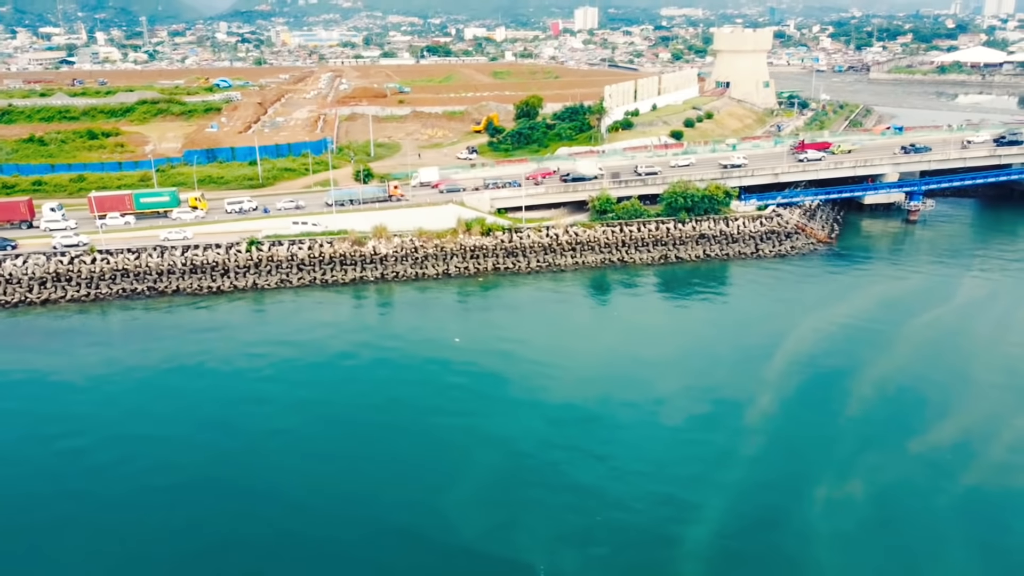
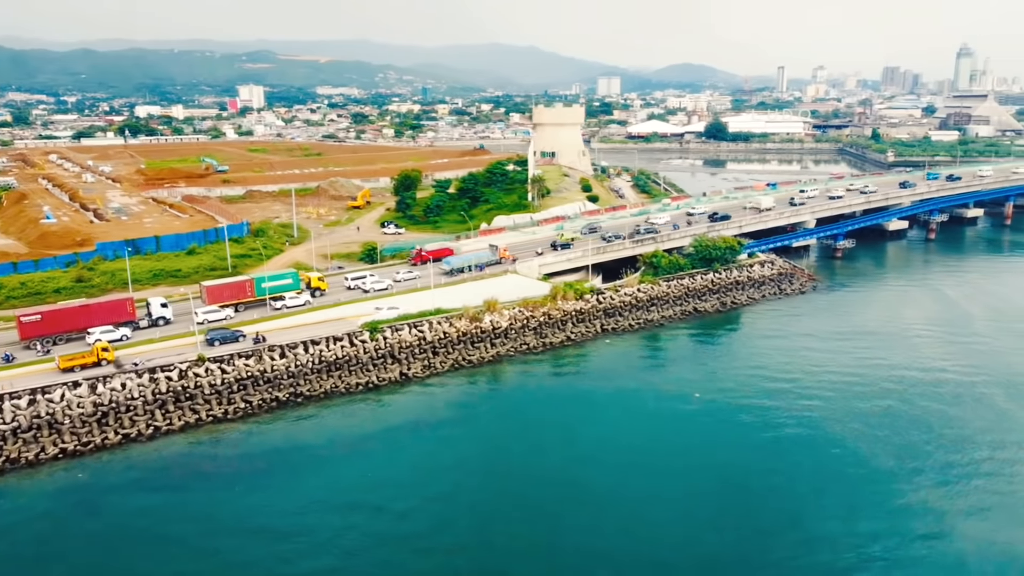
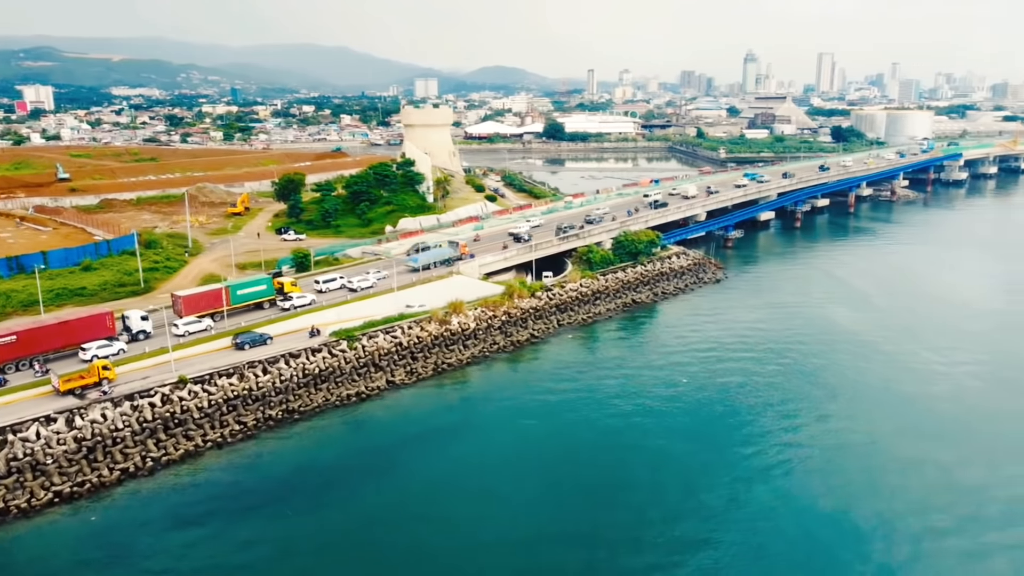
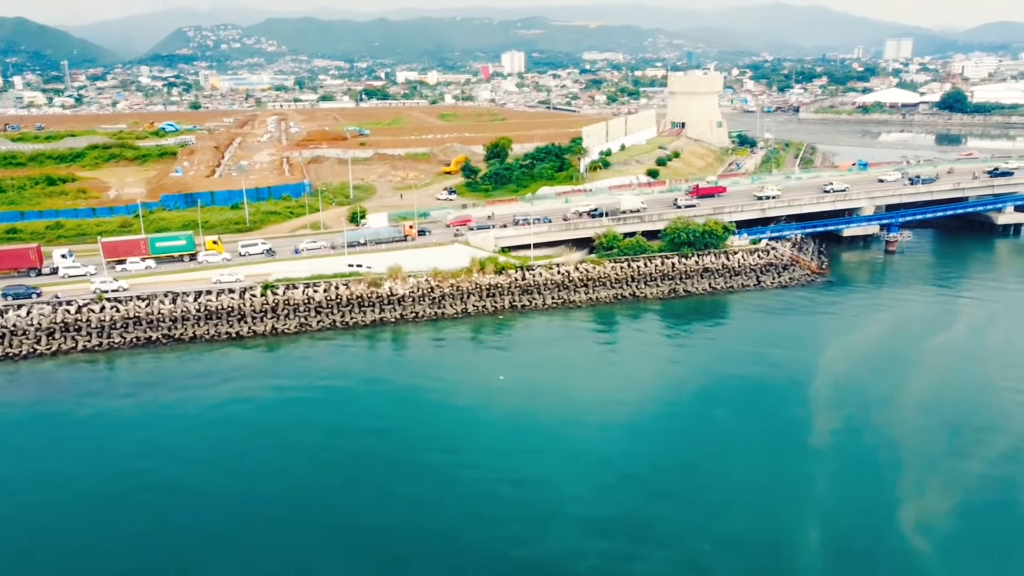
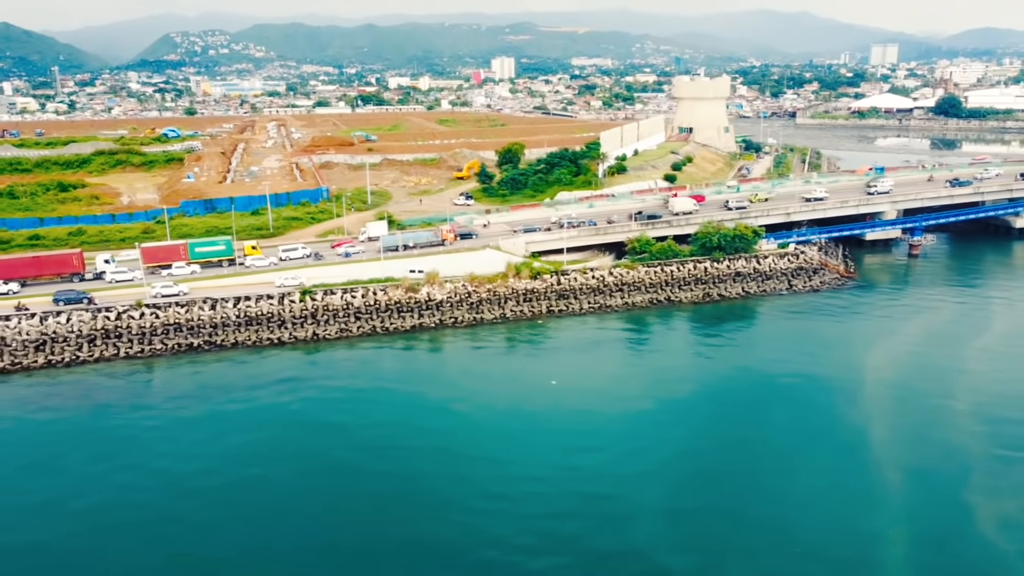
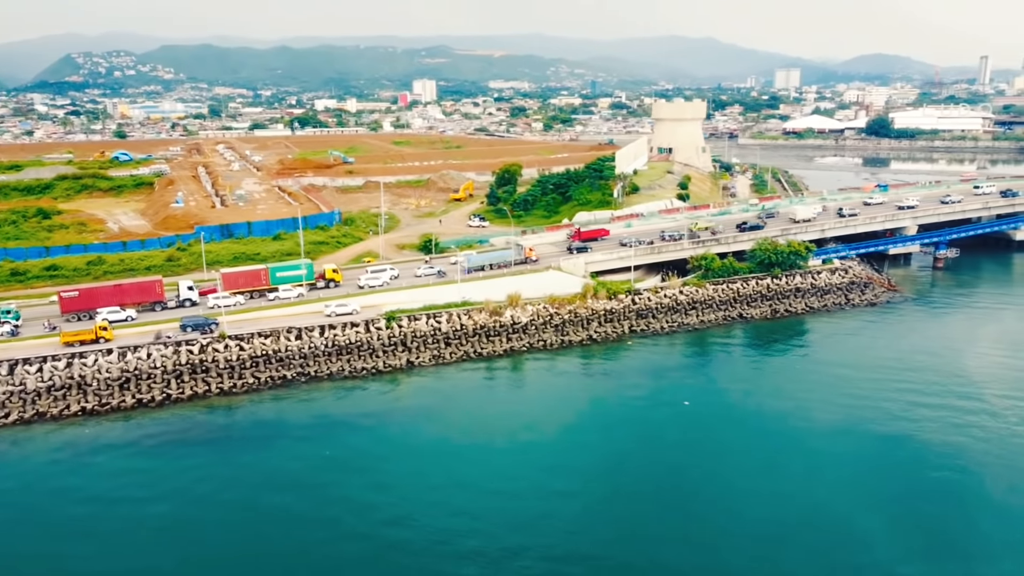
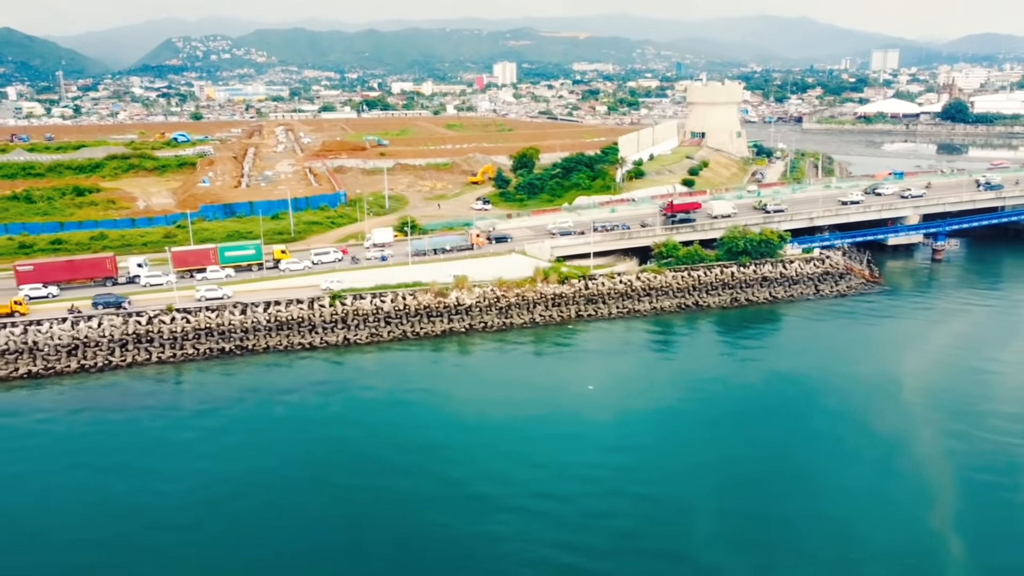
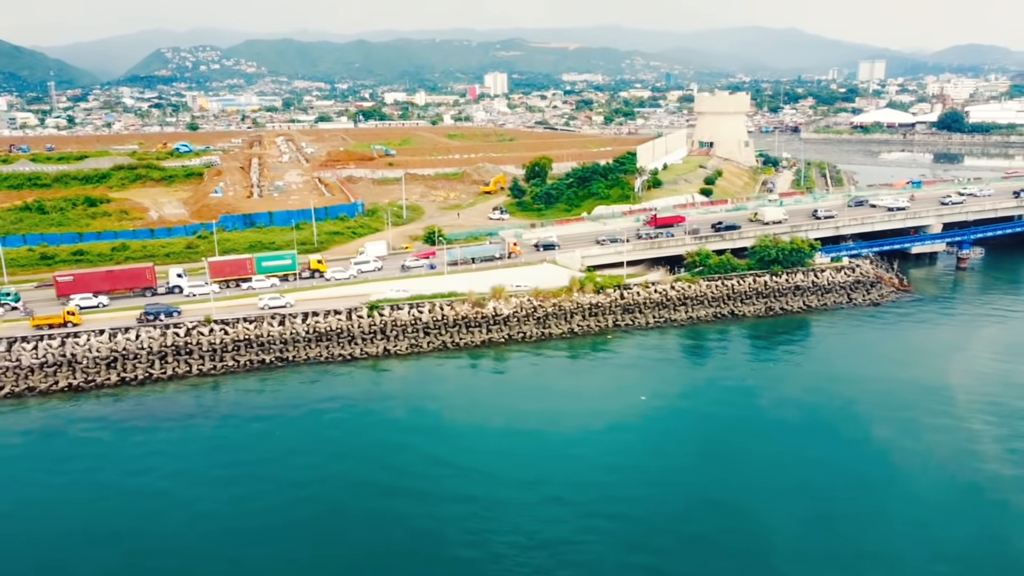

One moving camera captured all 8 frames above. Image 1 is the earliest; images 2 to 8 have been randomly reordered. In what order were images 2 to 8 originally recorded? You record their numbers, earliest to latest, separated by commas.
4, 5, 7, 8, 6, 2, 3
